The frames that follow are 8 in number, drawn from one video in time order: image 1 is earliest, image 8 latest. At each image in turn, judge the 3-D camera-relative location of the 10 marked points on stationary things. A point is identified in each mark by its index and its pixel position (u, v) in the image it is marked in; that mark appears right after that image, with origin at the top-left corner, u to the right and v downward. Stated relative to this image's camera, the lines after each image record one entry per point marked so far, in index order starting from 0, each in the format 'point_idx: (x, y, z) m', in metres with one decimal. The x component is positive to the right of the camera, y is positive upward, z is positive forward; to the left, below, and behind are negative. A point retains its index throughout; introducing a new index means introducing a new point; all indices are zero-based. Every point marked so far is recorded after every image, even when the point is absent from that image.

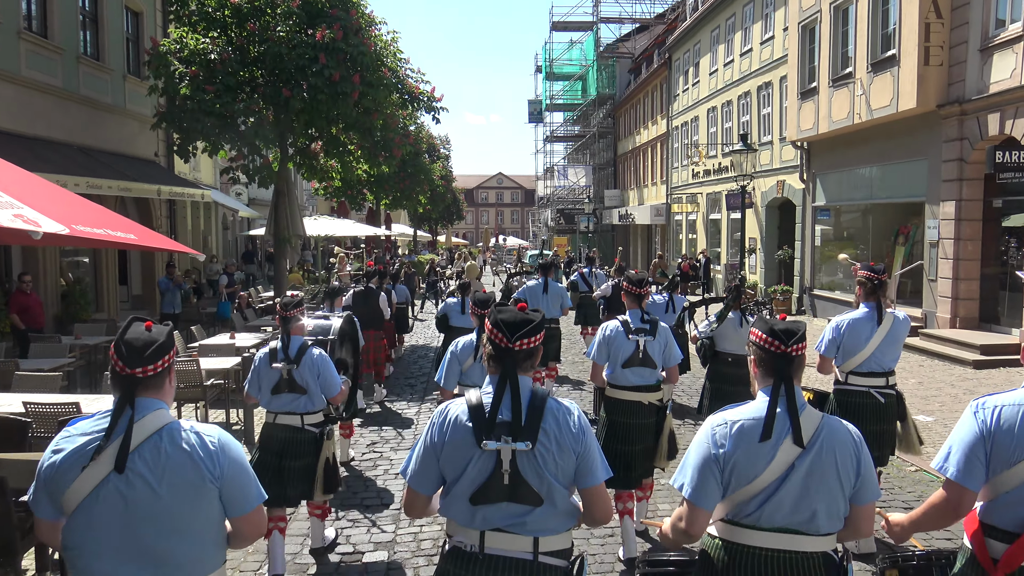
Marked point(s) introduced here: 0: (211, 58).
0: (-4.6, +3.5, +13.3) m
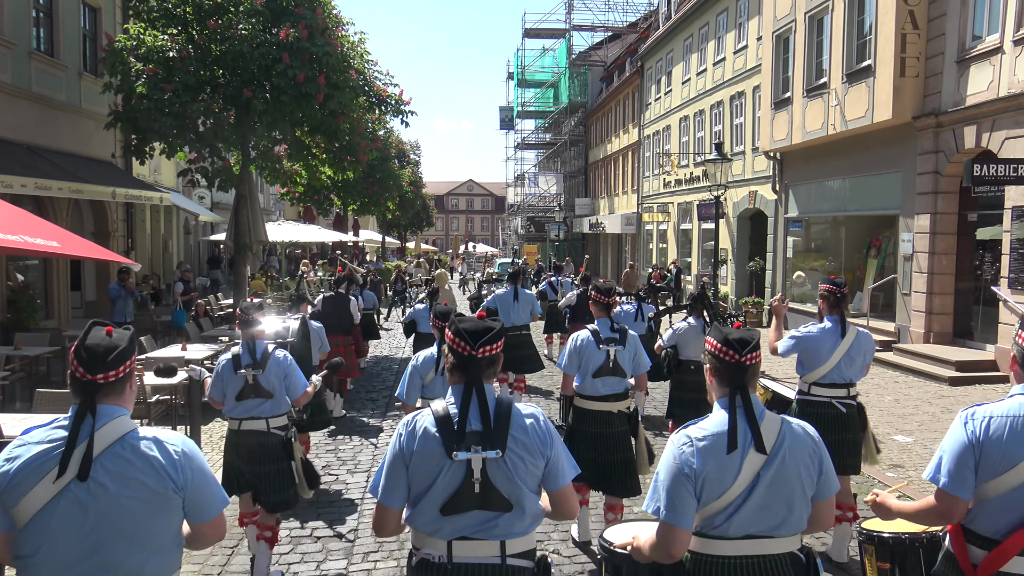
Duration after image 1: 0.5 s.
0: (-5.1, +3.4, +12.8) m
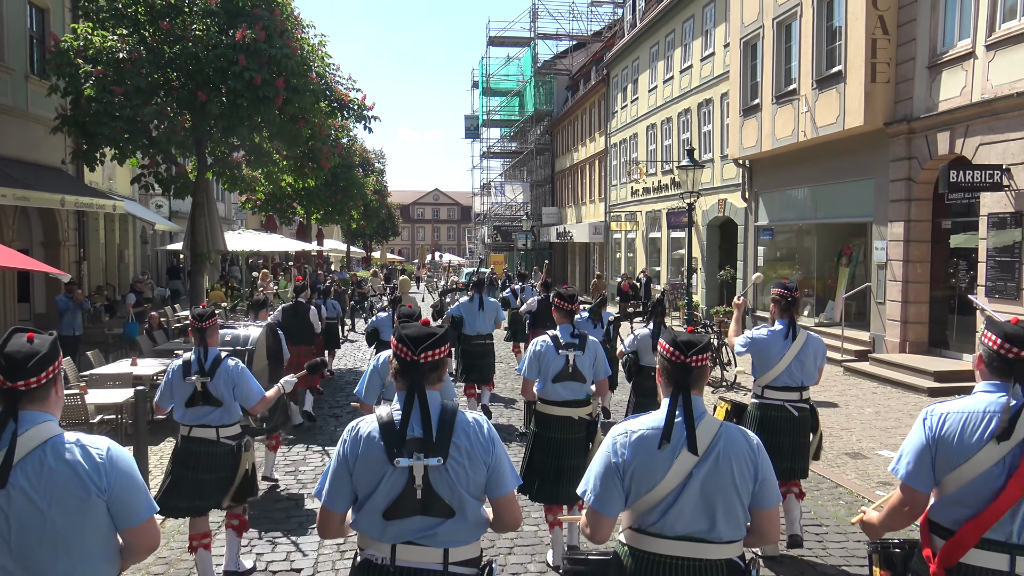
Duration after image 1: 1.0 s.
0: (-5.6, +3.3, +12.2) m
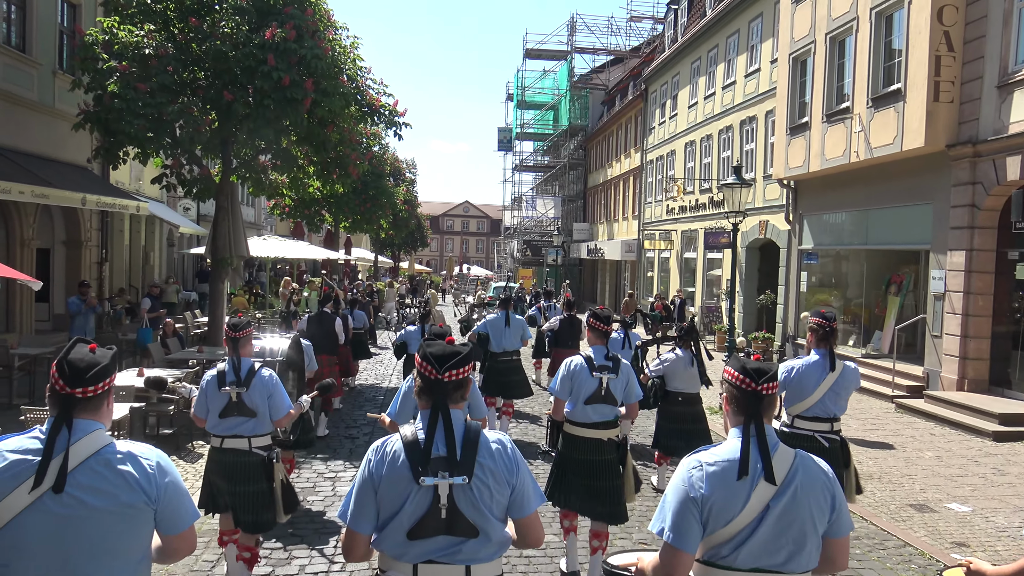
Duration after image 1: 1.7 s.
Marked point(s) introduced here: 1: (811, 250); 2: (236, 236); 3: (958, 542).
0: (-5.0, +3.2, +11.8) m
1: (+5.4, +0.7, +15.7) m
2: (-4.4, +0.8, +14.0) m
3: (+3.0, -1.7, +5.9) m
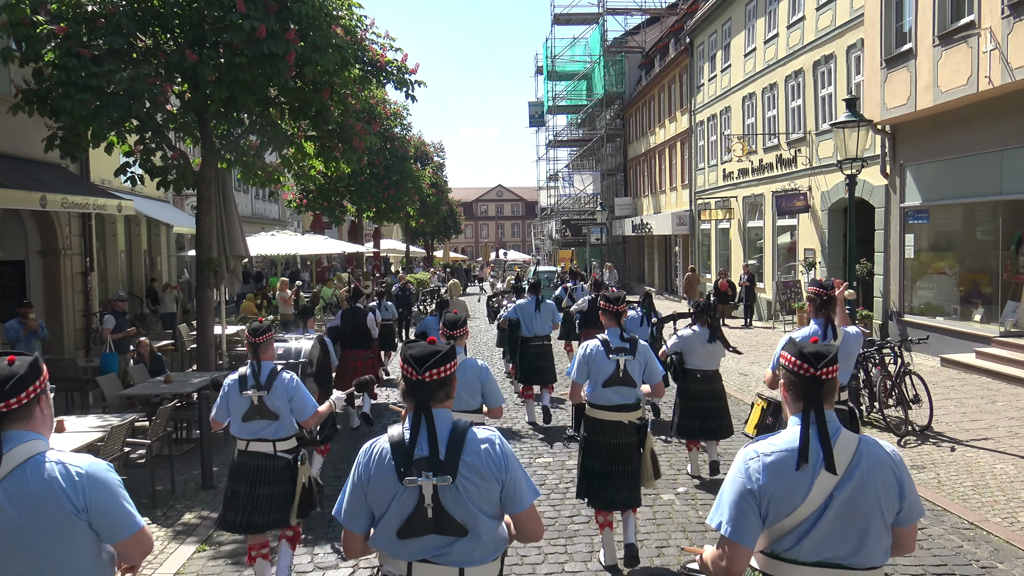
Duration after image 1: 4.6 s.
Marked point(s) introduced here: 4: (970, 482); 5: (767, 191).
0: (-4.7, +3.0, +9.6) m
1: (+6.1, +1.2, +13.0) m
2: (-3.9, +0.7, +11.7) m
3: (+3.4, -1.6, +3.4) m
4: (+3.3, -1.4, +6.3) m
5: (+5.5, +2.1, +18.7) m
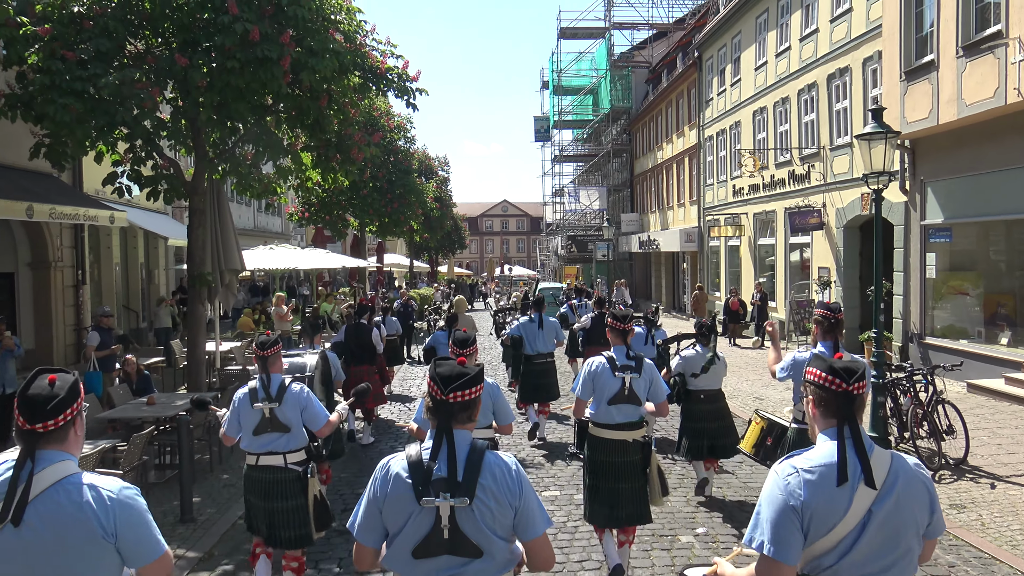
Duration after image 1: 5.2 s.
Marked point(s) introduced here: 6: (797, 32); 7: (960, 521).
0: (-4.6, +2.9, +9.1) m
1: (+6.2, +0.9, +12.5) m
2: (-3.8, +0.5, +11.2) m
3: (+3.4, -1.7, +2.8) m
4: (+3.4, -1.6, +5.8) m
5: (+5.6, +1.7, +18.3) m
6: (+5.7, +5.1, +17.1) m
7: (+3.1, -1.6, +5.9) m
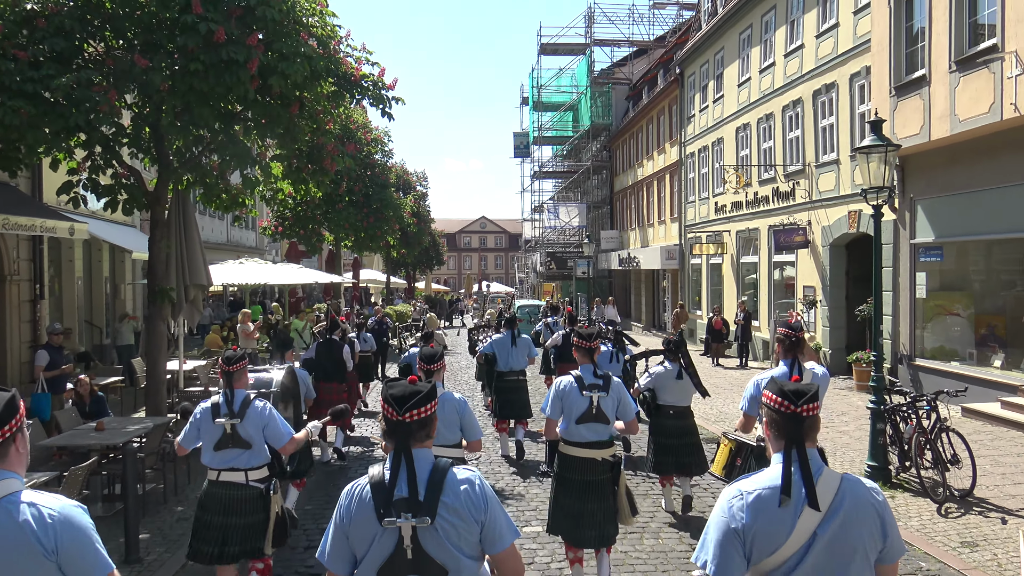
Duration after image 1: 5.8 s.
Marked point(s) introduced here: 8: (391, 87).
0: (-4.8, +2.7, +8.6) m
1: (+5.9, +0.6, +12.2) m
2: (-4.1, +0.4, +10.7) m
3: (+3.4, -1.8, +2.4) m
4: (+3.2, -1.7, +5.4) m
5: (+5.2, +1.3, +18.0) m
6: (+5.3, +4.7, +16.9) m
7: (+2.9, -1.7, +5.5) m
8: (-1.5, +2.4, +10.4) m
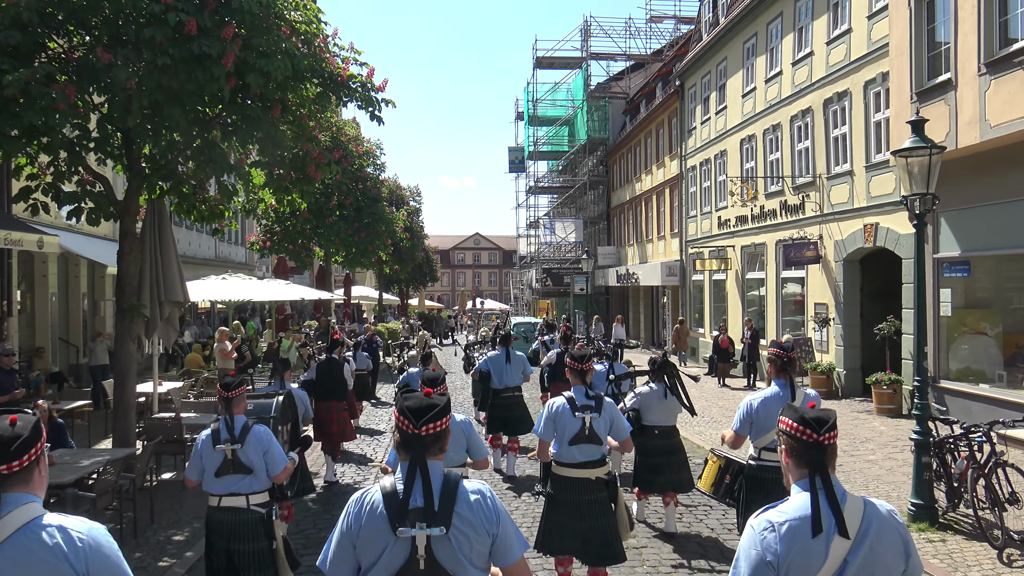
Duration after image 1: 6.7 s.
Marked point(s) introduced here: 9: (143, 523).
0: (-4.8, +2.6, +7.9) m
1: (+5.8, +0.4, +11.4) m
2: (-4.1, +0.2, +9.9) m
3: (+3.4, -1.8, +1.6) m
4: (+3.3, -1.8, +4.6) m
5: (+5.1, +1.0, +17.3) m
6: (+5.2, +4.4, +16.2) m
7: (+2.9, -1.8, +4.7) m
8: (-1.5, +2.2, +9.7) m
9: (-3.1, -1.9, +7.2) m
